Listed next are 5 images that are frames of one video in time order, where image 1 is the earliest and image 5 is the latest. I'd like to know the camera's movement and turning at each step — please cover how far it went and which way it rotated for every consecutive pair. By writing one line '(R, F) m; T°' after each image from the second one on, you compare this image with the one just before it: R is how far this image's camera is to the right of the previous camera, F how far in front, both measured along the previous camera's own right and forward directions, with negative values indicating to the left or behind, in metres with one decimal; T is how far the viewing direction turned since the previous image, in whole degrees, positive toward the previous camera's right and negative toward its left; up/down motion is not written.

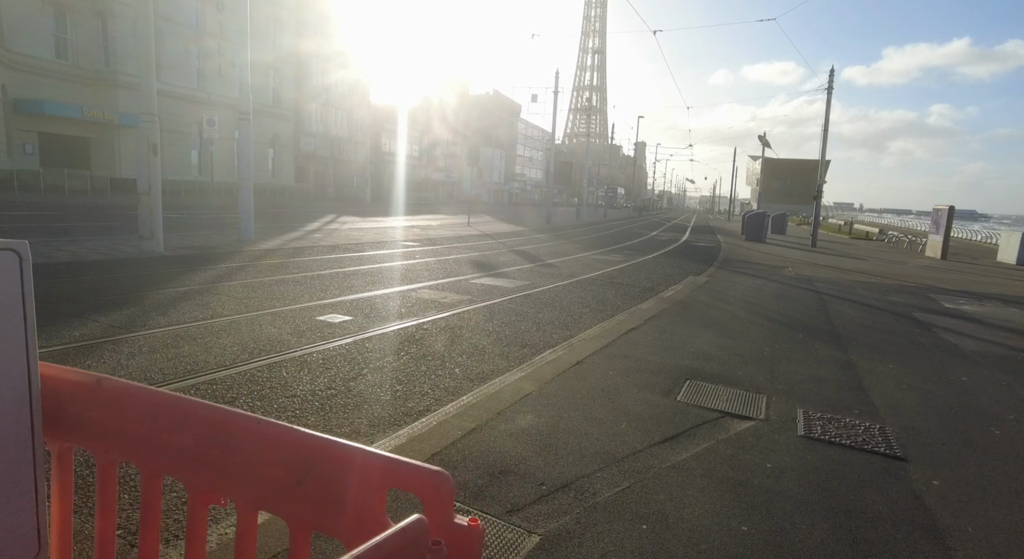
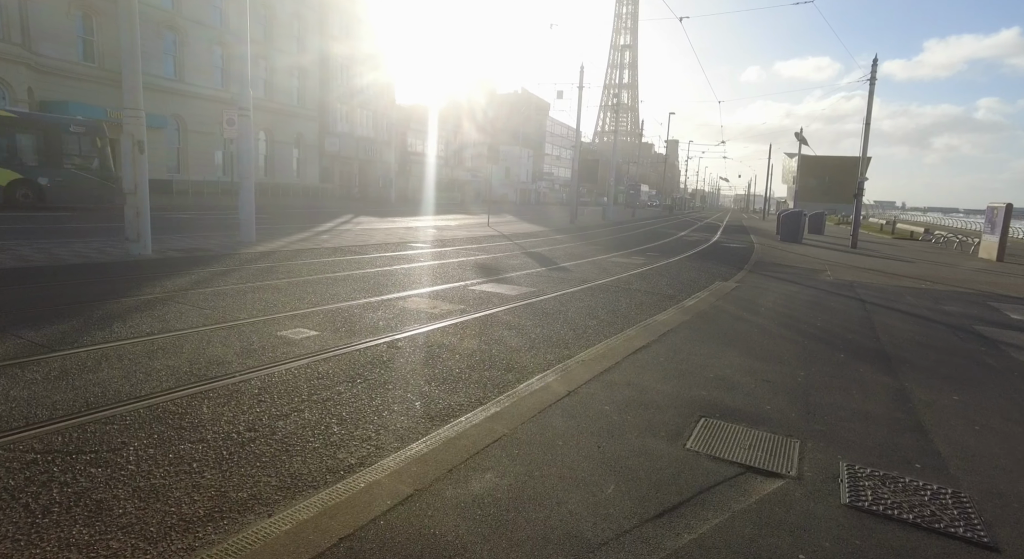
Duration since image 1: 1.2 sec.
(+0.4, +1.1) m; -3°
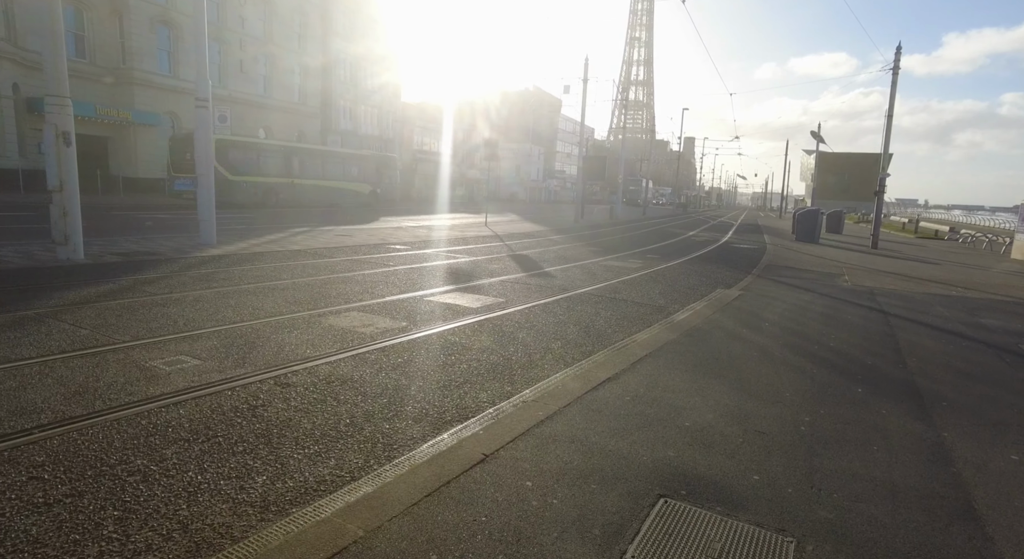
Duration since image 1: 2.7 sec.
(+0.8, +1.4) m; -1°
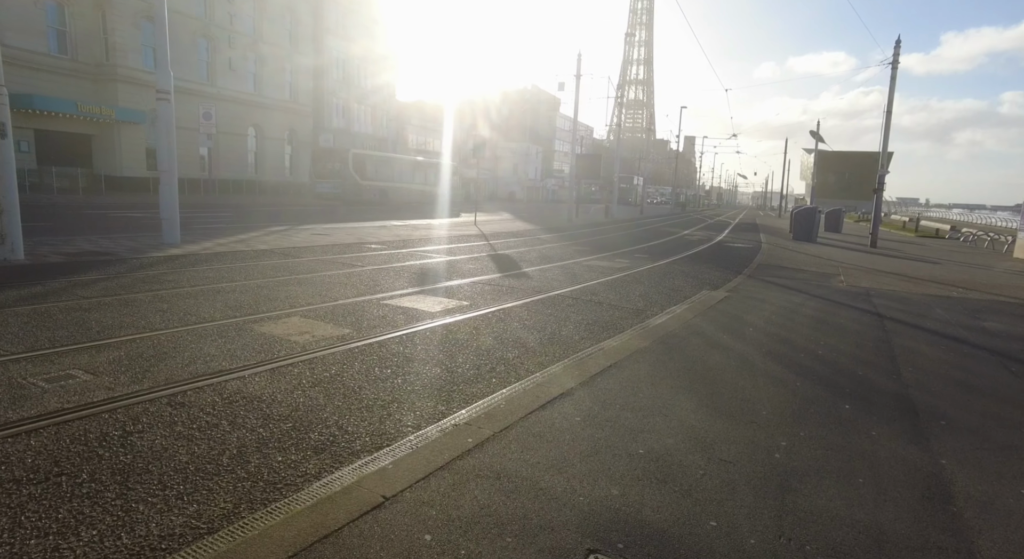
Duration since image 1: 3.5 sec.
(+0.5, +0.7) m; 0°
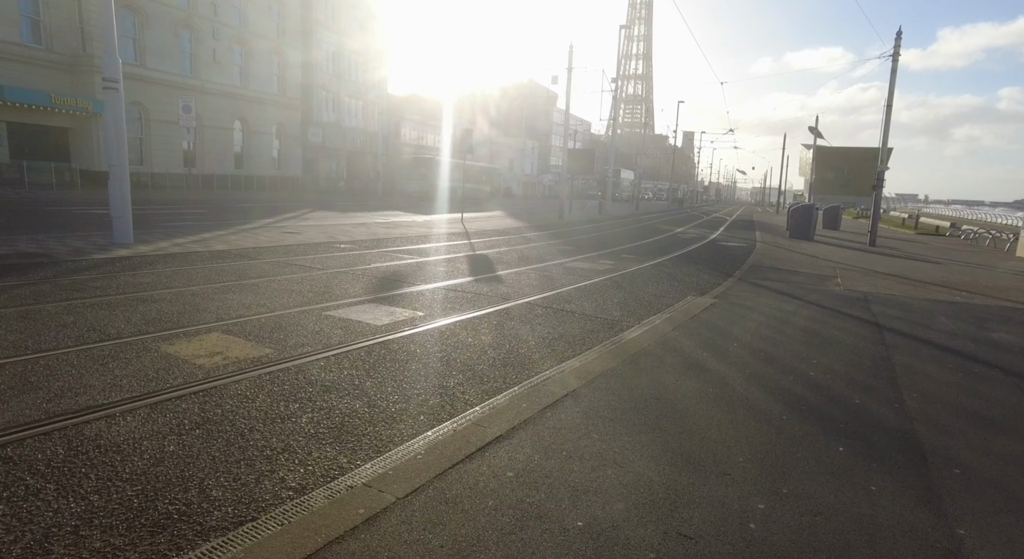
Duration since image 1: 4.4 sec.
(+0.5, +0.9) m; 0°
